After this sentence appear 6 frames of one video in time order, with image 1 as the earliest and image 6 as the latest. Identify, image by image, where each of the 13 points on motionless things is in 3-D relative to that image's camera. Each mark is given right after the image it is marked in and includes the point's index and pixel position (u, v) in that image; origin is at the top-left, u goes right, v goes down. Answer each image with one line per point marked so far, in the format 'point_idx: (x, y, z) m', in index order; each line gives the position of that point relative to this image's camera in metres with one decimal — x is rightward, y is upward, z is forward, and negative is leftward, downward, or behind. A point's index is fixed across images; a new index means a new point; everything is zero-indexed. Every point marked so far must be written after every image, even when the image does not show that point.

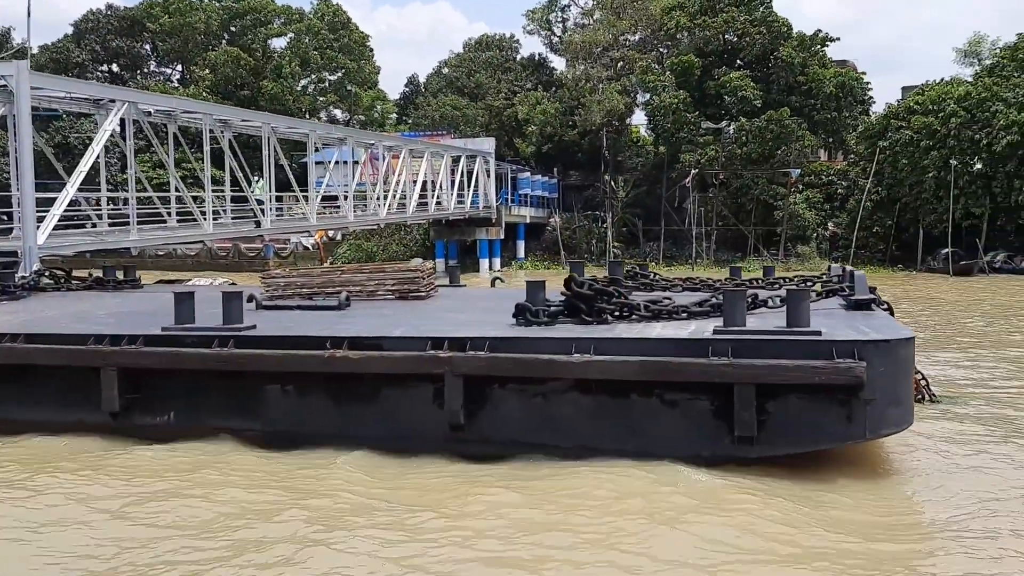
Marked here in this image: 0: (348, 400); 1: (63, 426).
0: (-1.2, -0.8, +6.7) m
1: (-3.7, -1.1, +7.3) m
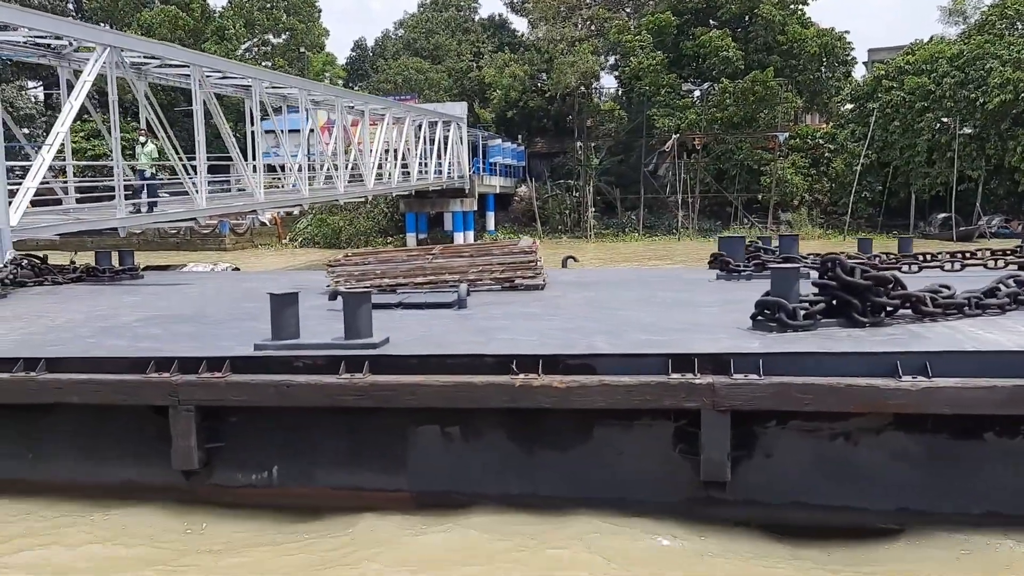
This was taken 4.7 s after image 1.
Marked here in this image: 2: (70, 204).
0: (+0.2, -0.8, +4.7) m
1: (-2.3, -1.2, +5.1) m
2: (-6.0, +1.1, +12.3) m
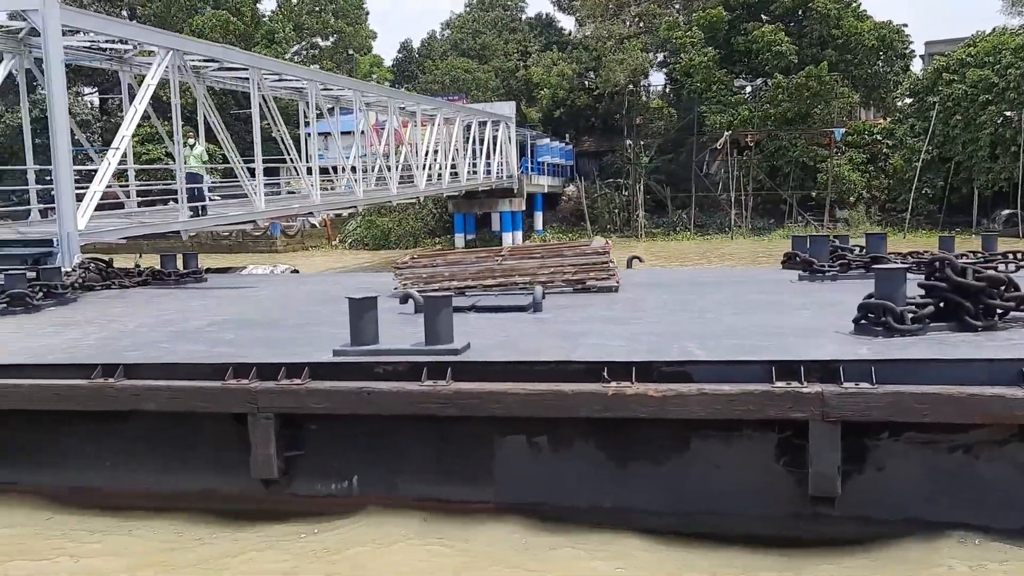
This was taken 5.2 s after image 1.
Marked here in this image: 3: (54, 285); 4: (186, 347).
0: (+0.6, -0.8, +4.5) m
1: (-1.8, -1.2, +5.0) m
2: (-5.2, +1.1, +12.4) m
3: (-3.9, 0.0, +7.6) m
4: (-2.0, -0.4, +5.5) m
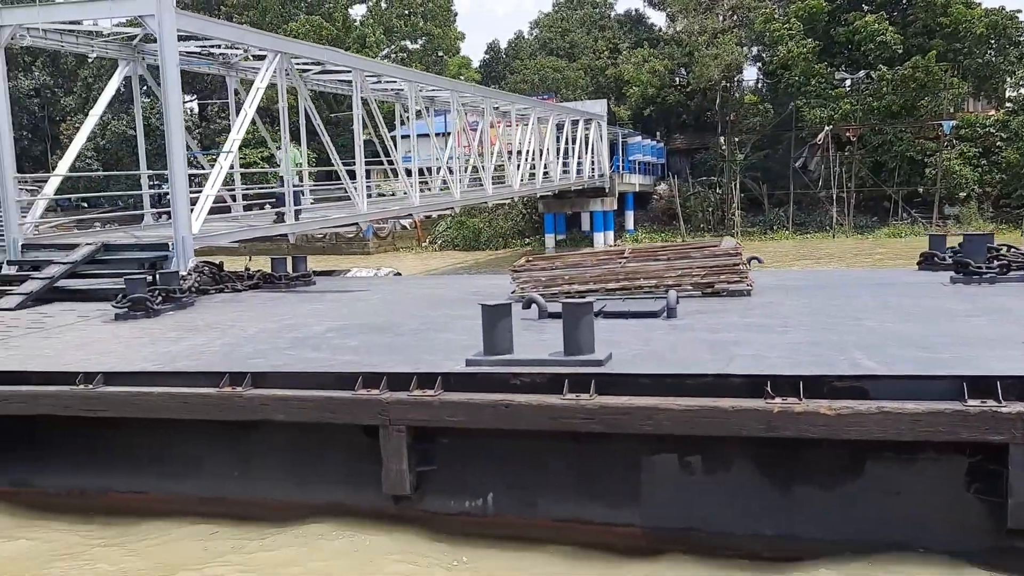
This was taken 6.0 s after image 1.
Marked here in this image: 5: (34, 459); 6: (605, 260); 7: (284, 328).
0: (+1.3, -0.9, +4.1) m
1: (-1.1, -1.2, +4.8) m
2: (-3.8, +1.1, +12.5) m
3: (-2.9, 0.0, +7.6) m
4: (-1.2, -0.4, +5.3) m
5: (-2.8, -1.0, +5.3) m
6: (+0.7, +0.2, +7.2) m
7: (-1.6, -0.3, +6.3) m
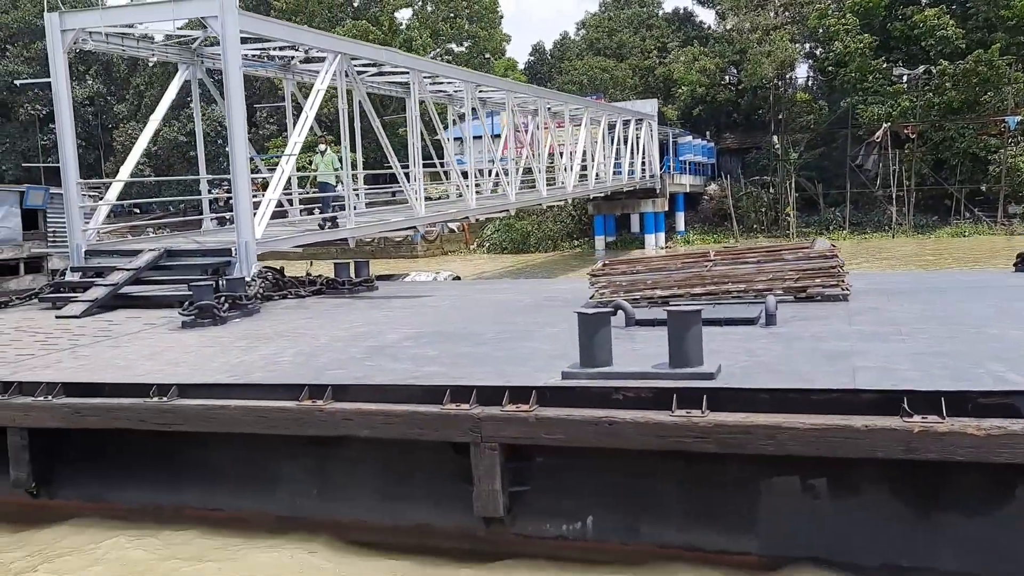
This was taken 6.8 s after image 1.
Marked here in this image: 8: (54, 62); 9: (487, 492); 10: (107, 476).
0: (+1.8, -0.9, +3.7) m
1: (-0.6, -1.3, +4.5) m
2: (-2.9, +1.0, +12.3) m
3: (-2.3, -0.1, +7.4) m
4: (-0.7, -0.4, +5.1) m
5: (-2.3, -1.1, +5.1) m
6: (+1.3, +0.2, +6.8) m
7: (-1.1, -0.3, +6.1) m
8: (-4.7, +2.3, +9.2) m
9: (-0.1, -1.0, +4.2) m
10: (-2.3, -1.1, +5.1) m
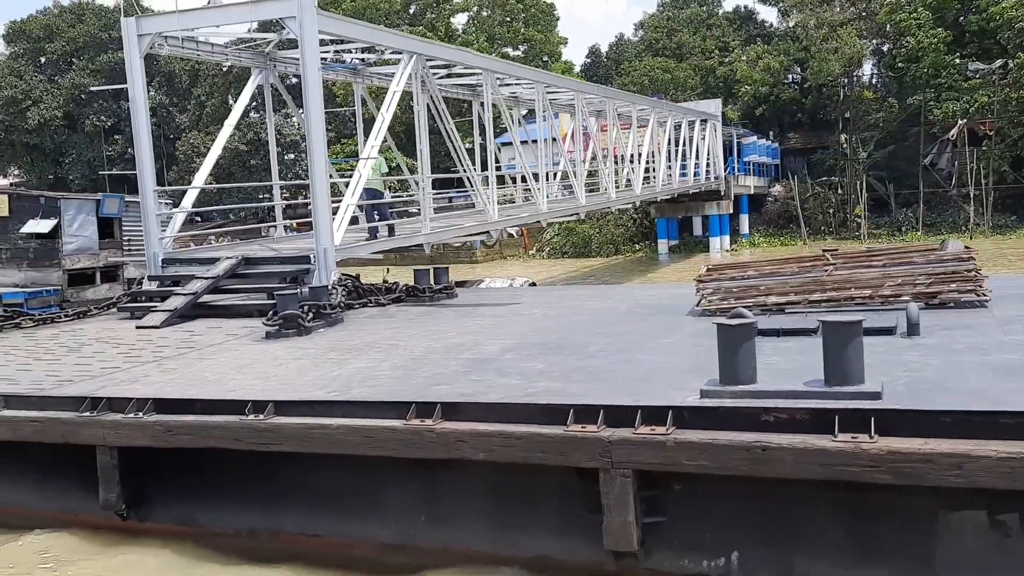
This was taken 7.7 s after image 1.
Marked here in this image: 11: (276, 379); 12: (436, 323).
0: (+2.3, -0.9, +3.1) m
1: (0.0, -1.3, +4.1) m
2: (-1.9, +0.9, +12.0) m
3: (-1.5, -0.1, +7.1) m
4: (-0.1, -0.5, +4.7) m
5: (-1.7, -1.1, +4.8) m
6: (+2.1, +0.2, +6.3) m
7: (-0.4, -0.4, +5.7) m
8: (-3.9, +2.2, +9.1) m
9: (+0.5, -1.0, +3.8) m
10: (-1.7, -1.1, +4.8) m
11: (-1.3, -0.5, +5.1) m
12: (-0.6, -0.3, +6.9) m
